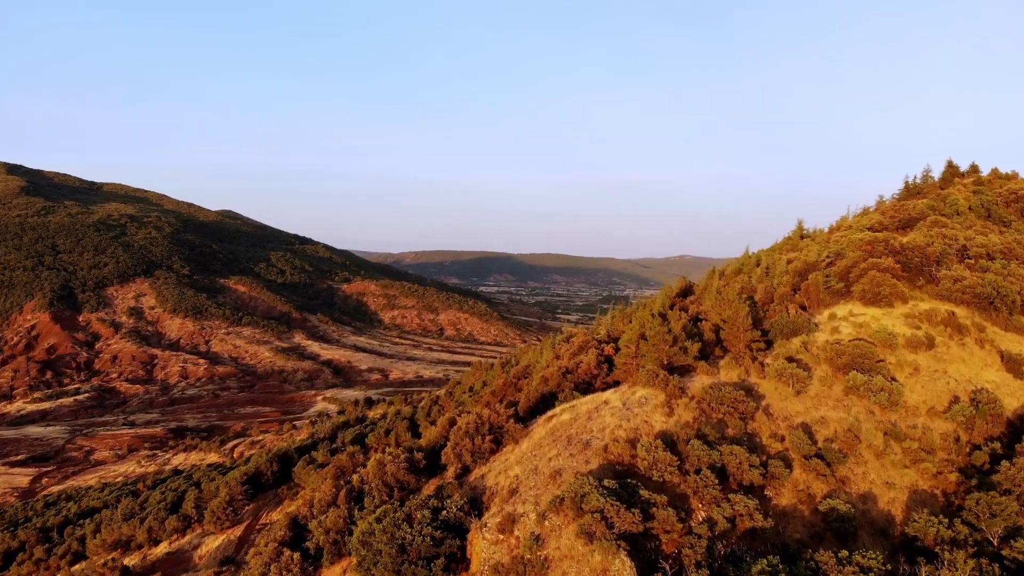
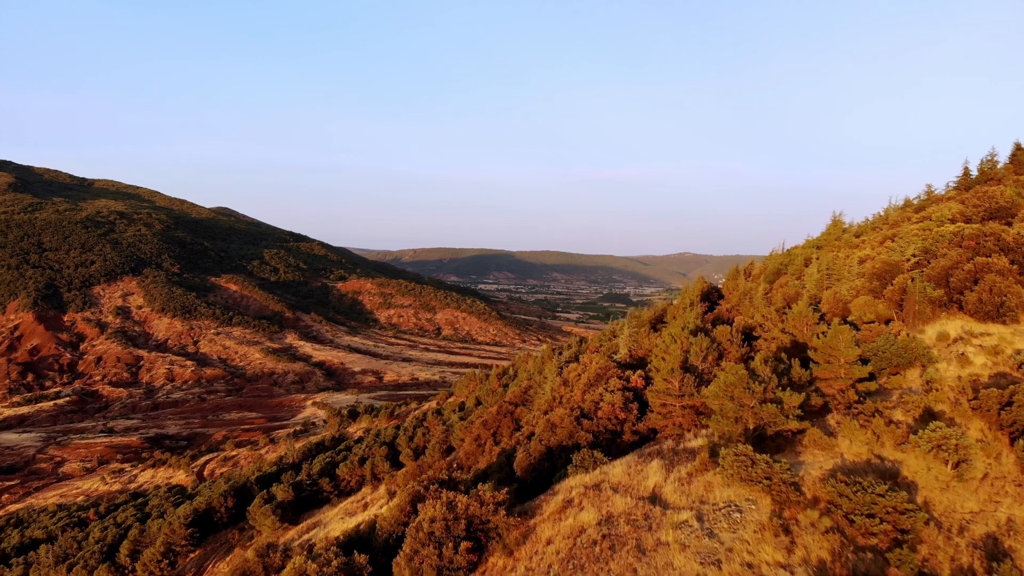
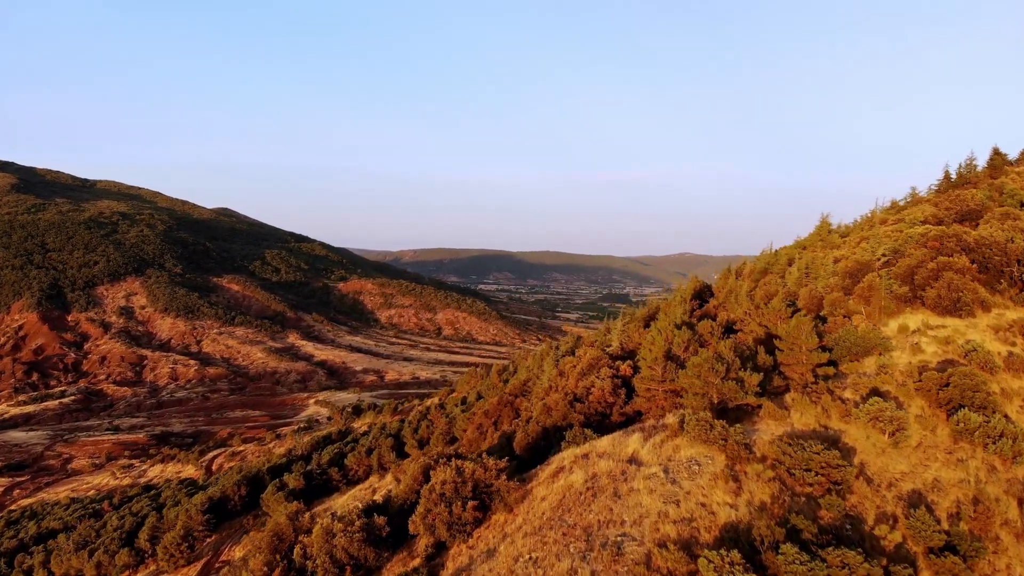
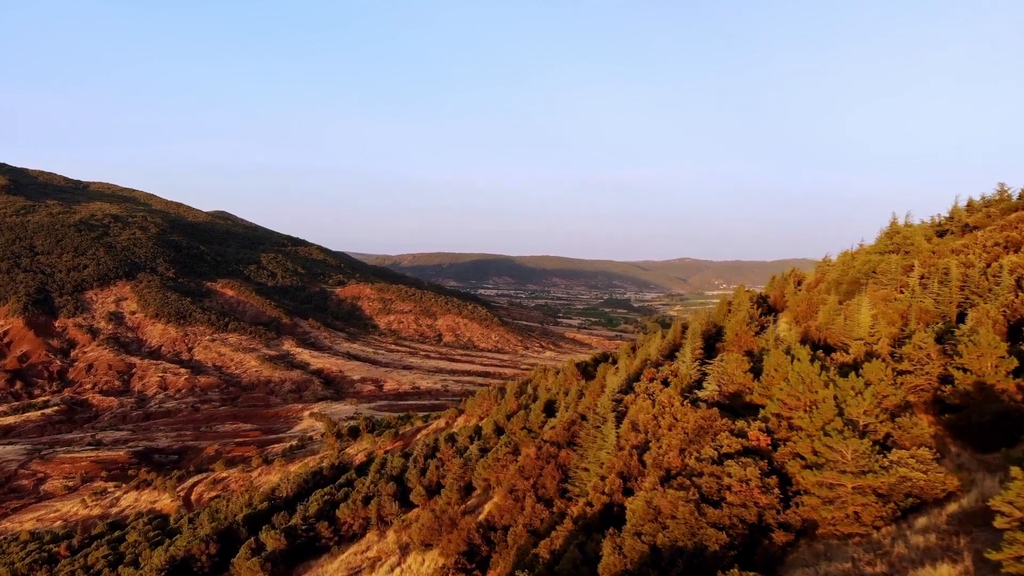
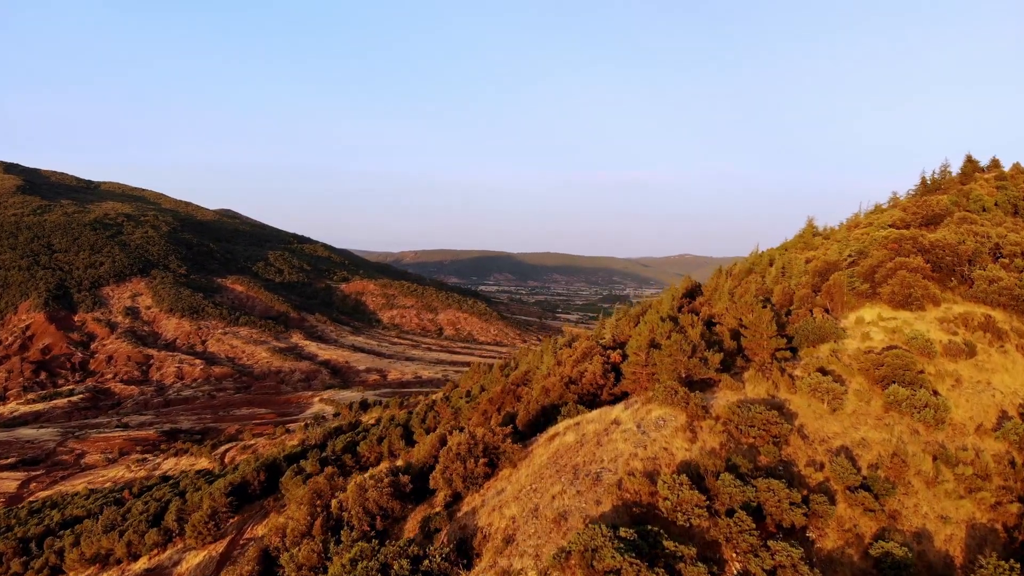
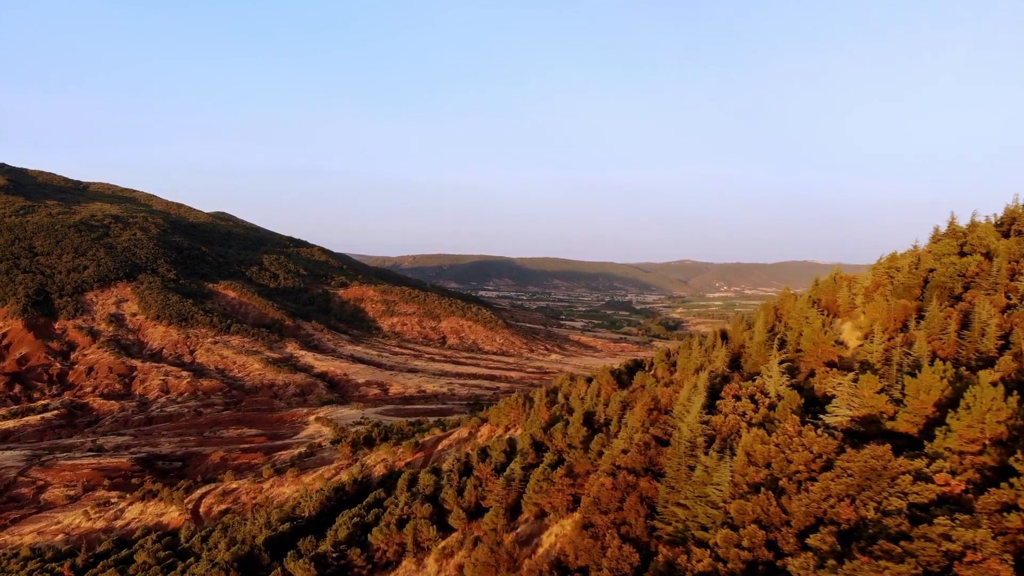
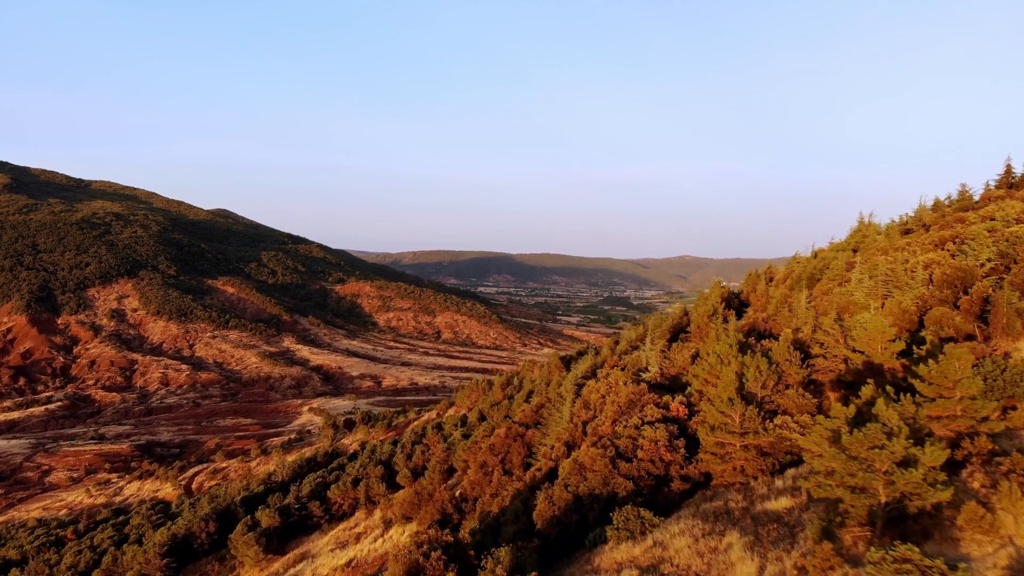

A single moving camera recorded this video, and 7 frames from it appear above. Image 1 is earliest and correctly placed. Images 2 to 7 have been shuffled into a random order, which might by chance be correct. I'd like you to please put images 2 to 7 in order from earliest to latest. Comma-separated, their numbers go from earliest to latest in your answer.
5, 3, 2, 7, 4, 6
